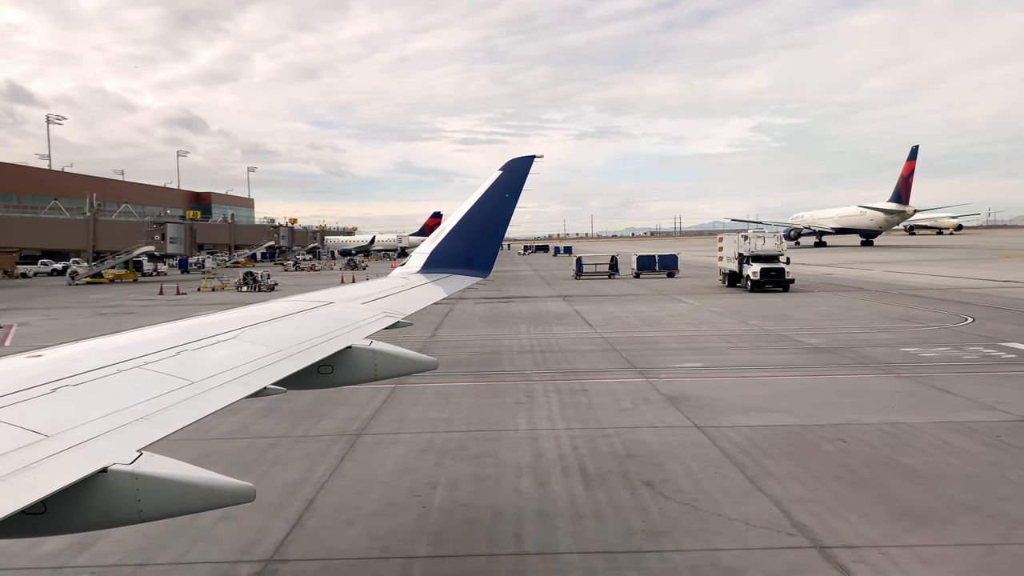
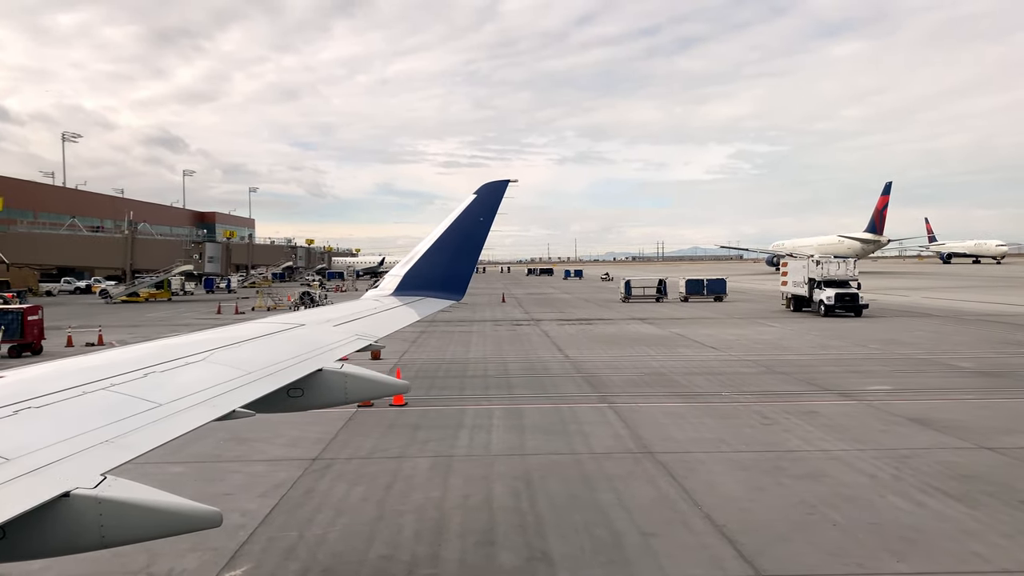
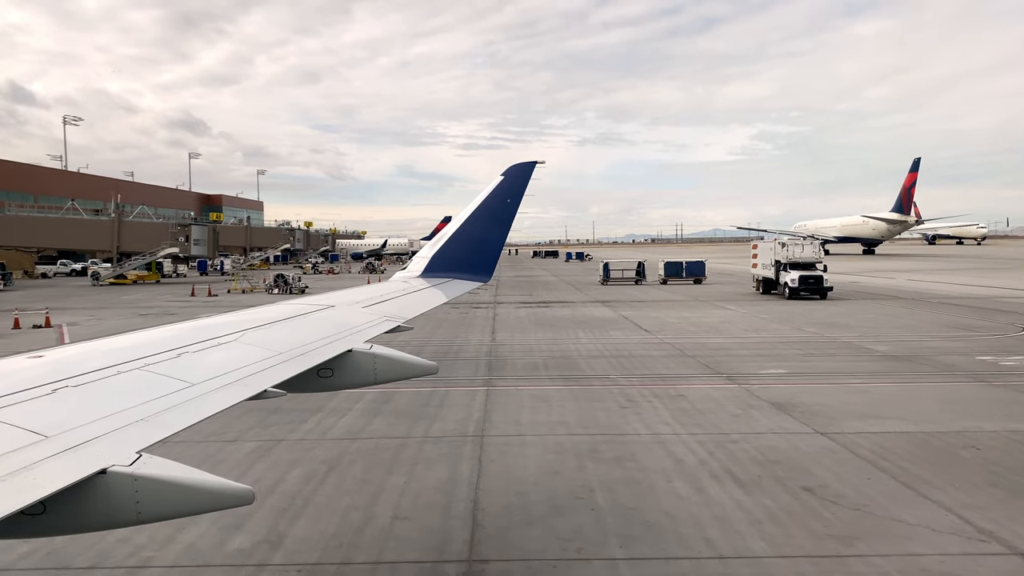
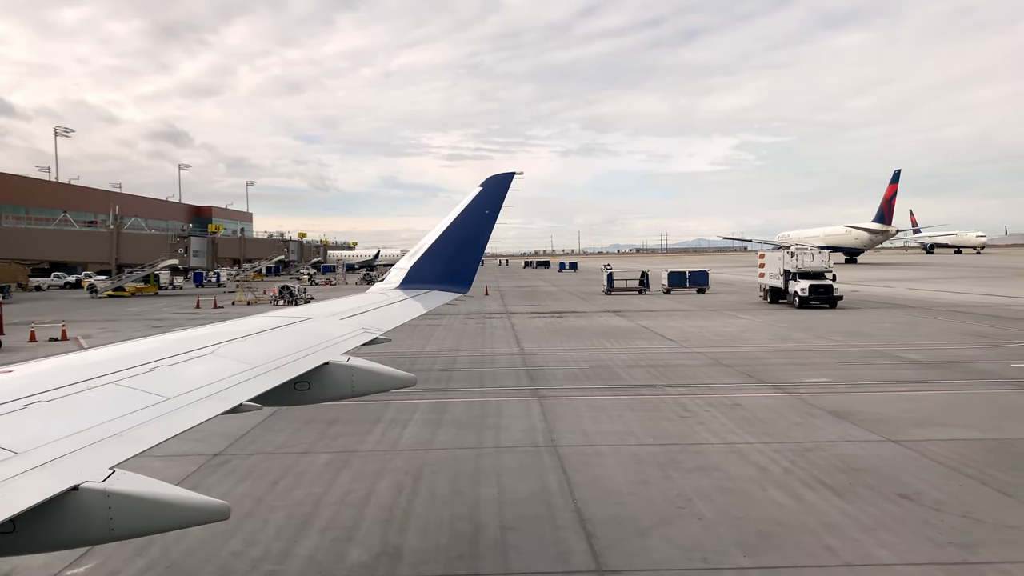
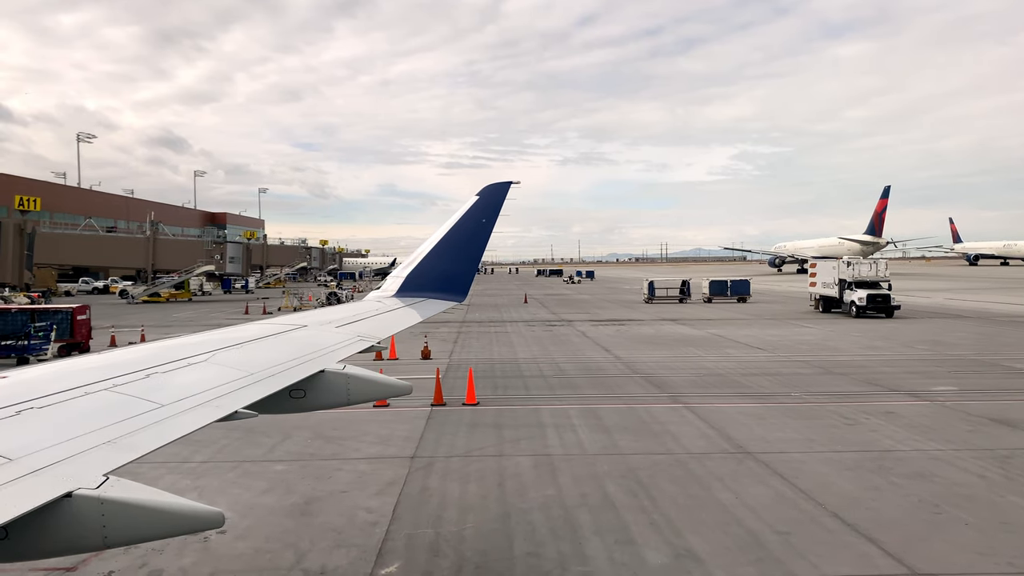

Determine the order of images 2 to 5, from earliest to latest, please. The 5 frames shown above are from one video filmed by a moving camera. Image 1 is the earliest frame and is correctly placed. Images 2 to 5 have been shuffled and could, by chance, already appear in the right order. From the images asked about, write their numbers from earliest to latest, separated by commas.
3, 4, 2, 5
